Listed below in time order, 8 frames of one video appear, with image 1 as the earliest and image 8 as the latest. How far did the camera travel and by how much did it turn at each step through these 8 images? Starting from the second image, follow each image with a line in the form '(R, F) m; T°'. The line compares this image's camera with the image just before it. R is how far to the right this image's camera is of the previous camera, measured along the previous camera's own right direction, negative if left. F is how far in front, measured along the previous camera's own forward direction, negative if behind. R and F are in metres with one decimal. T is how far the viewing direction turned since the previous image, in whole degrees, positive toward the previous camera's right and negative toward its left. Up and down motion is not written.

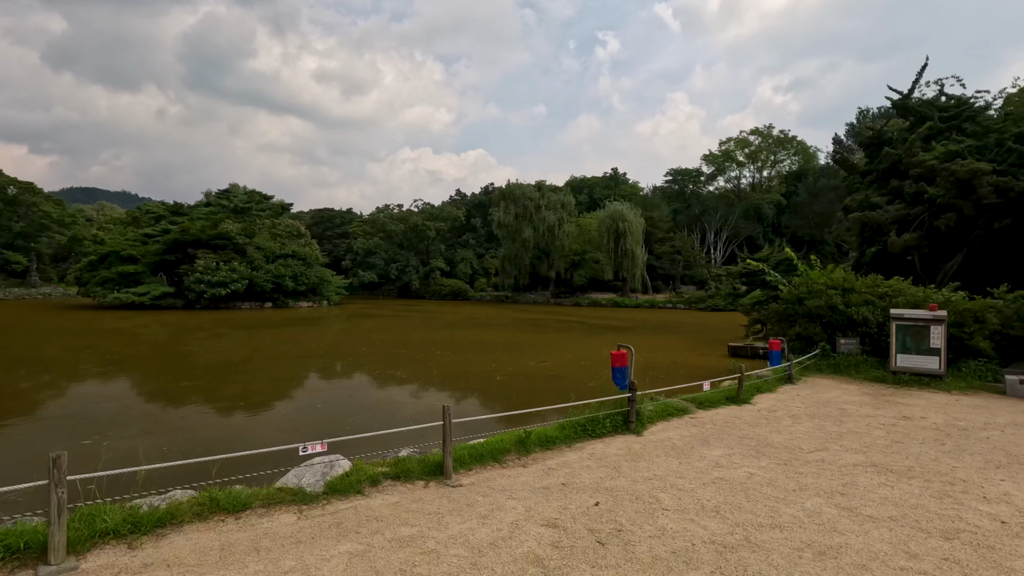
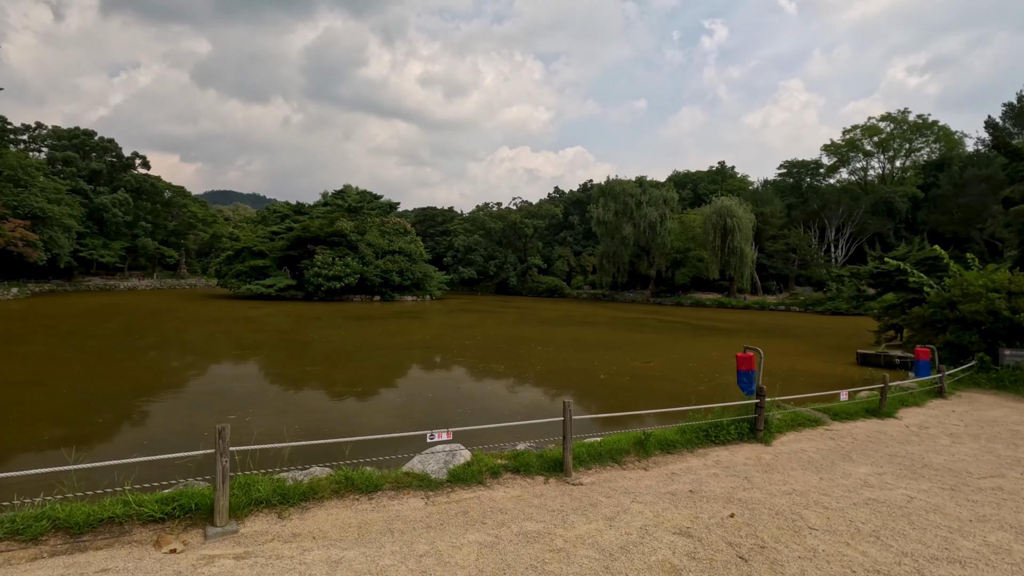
(-0.2, +0.1) m; -10°
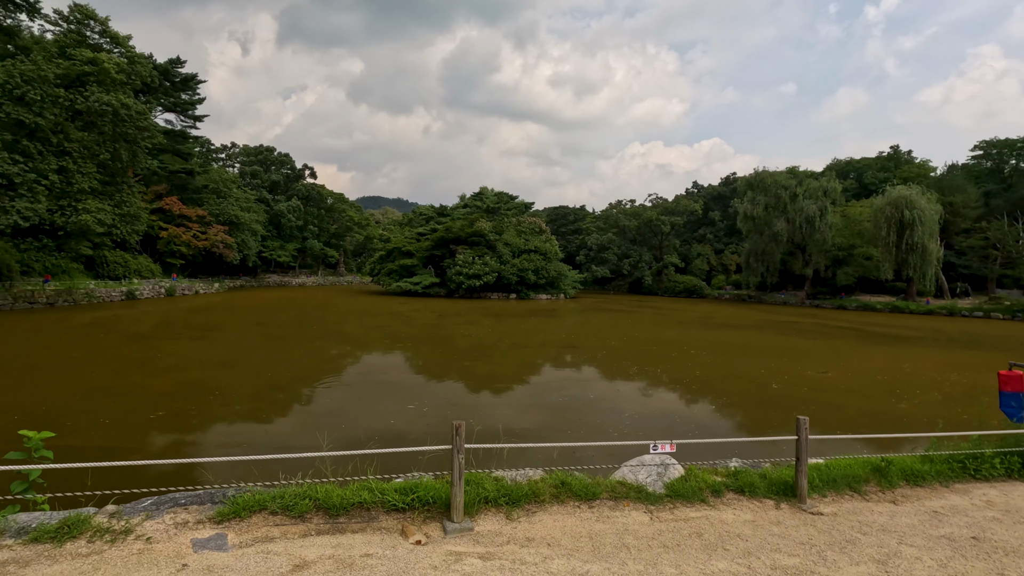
(-0.5, +0.1) m; -14°
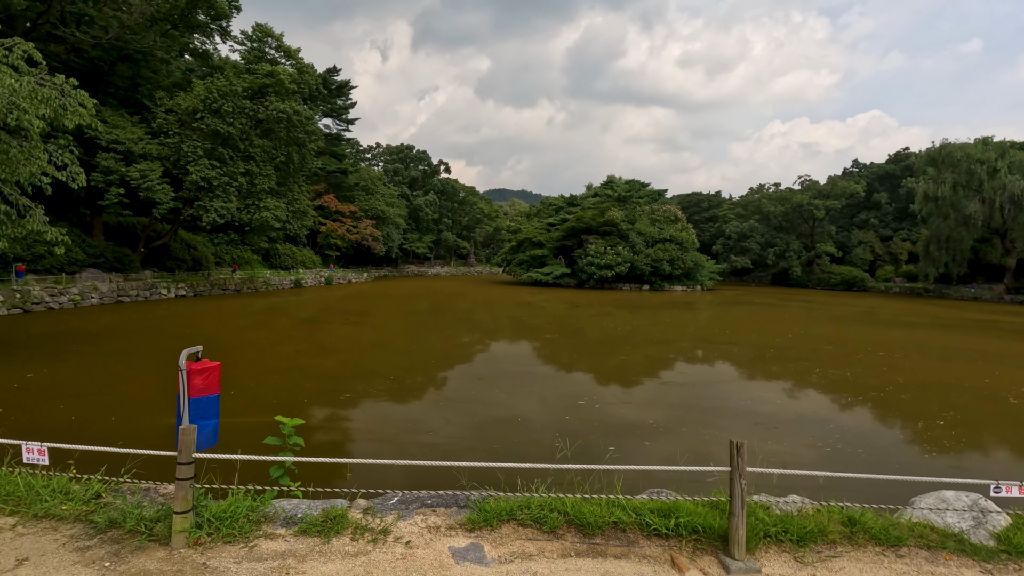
(-0.6, +0.3) m; -13°
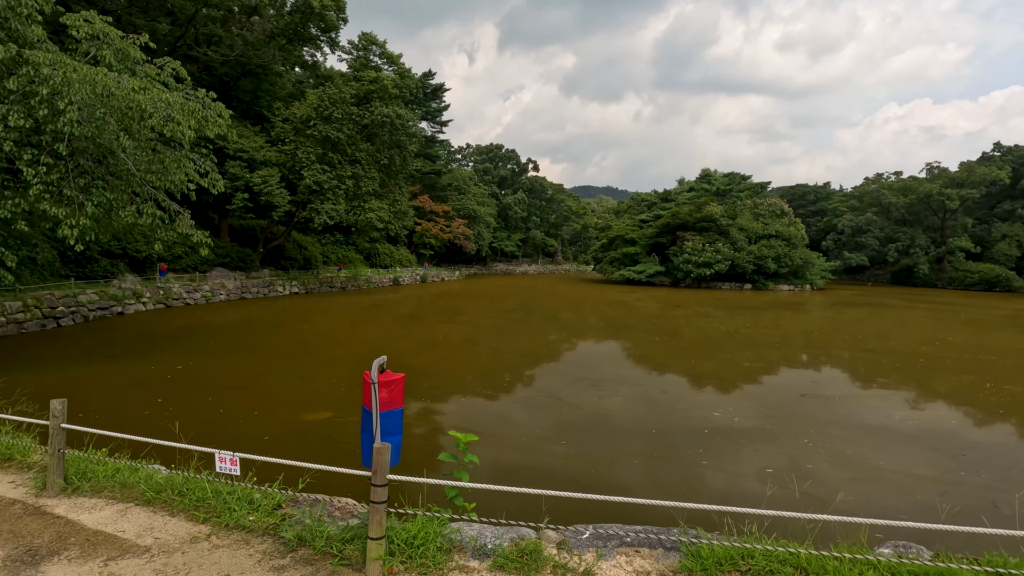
(-0.5, +0.2) m; -9°
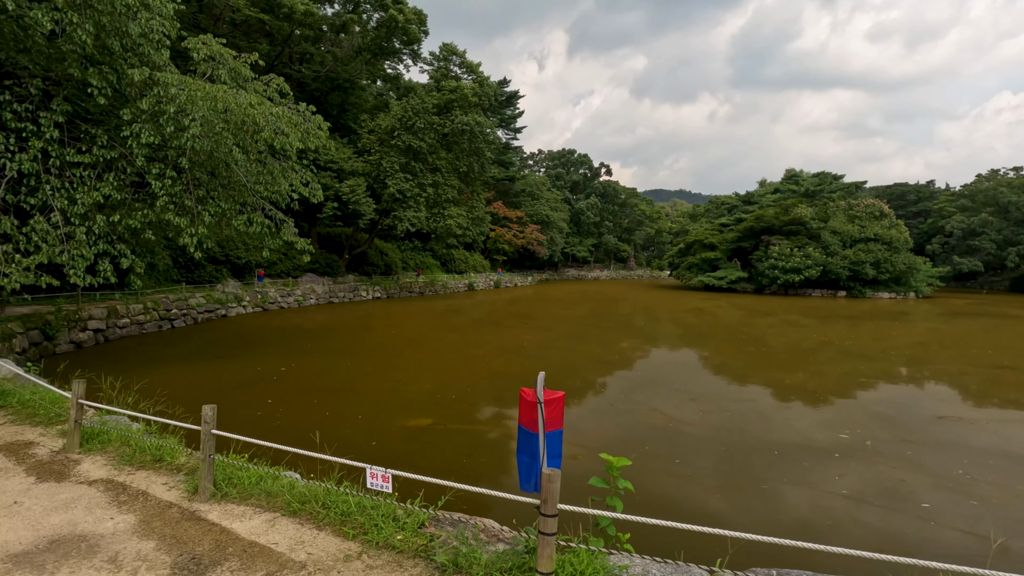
(-0.3, +0.1) m; -7°
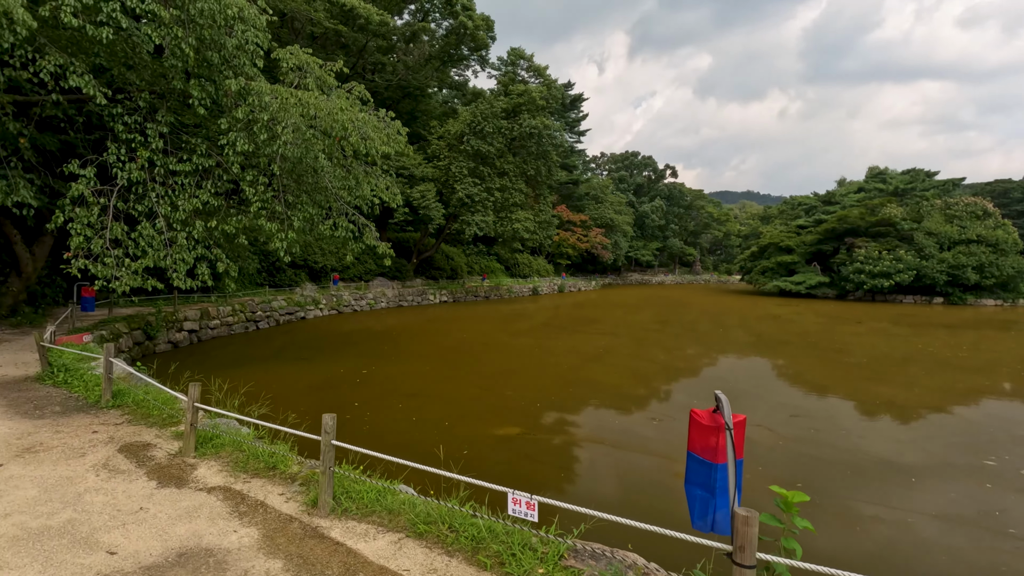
(-0.3, +0.2) m; -6°
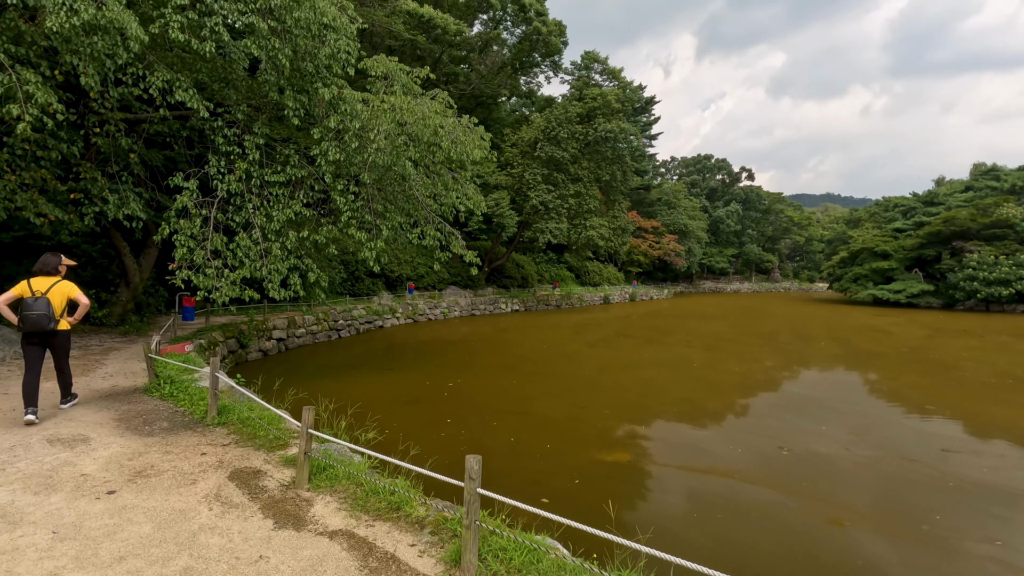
(-0.4, +0.4) m; -7°
